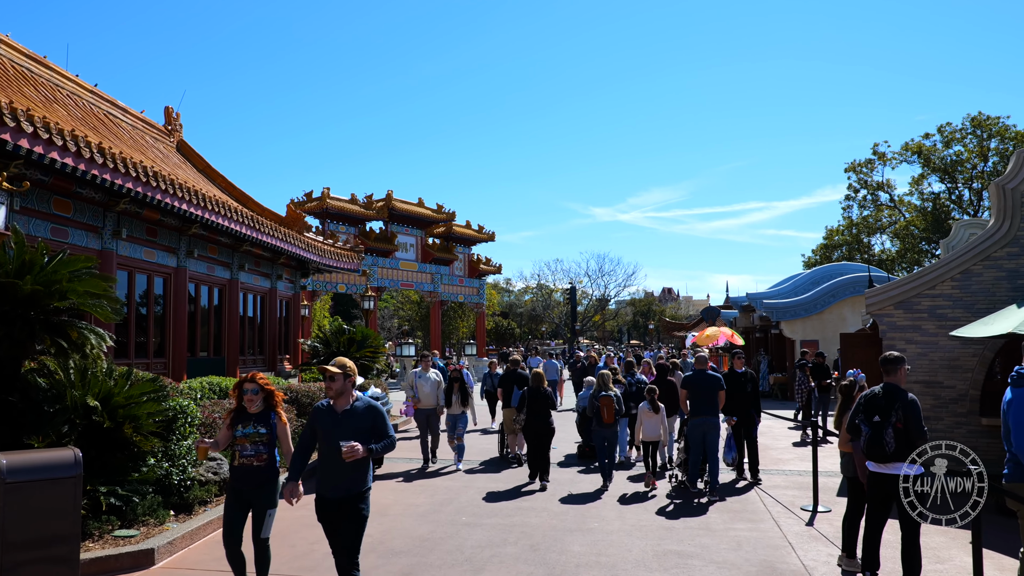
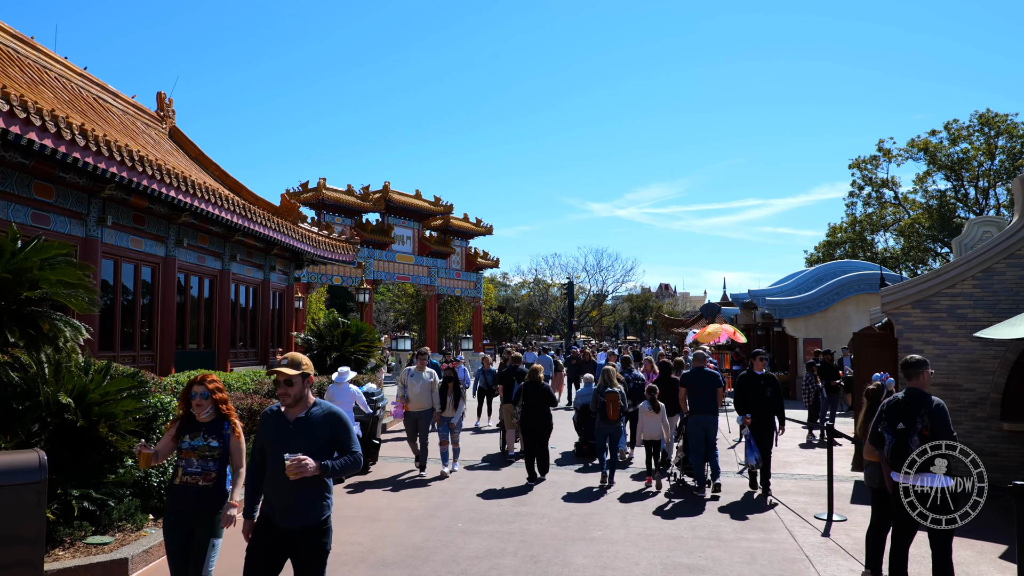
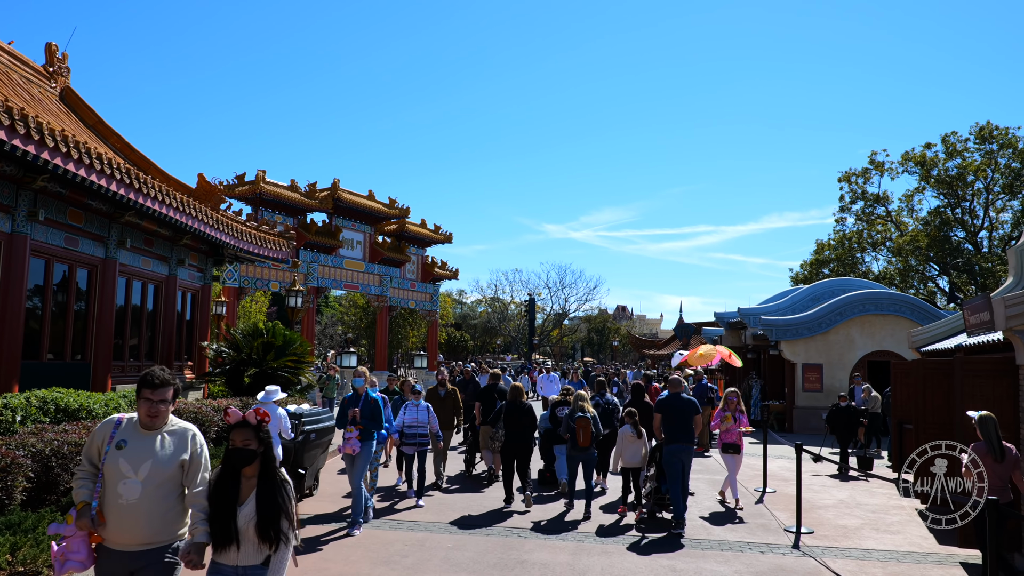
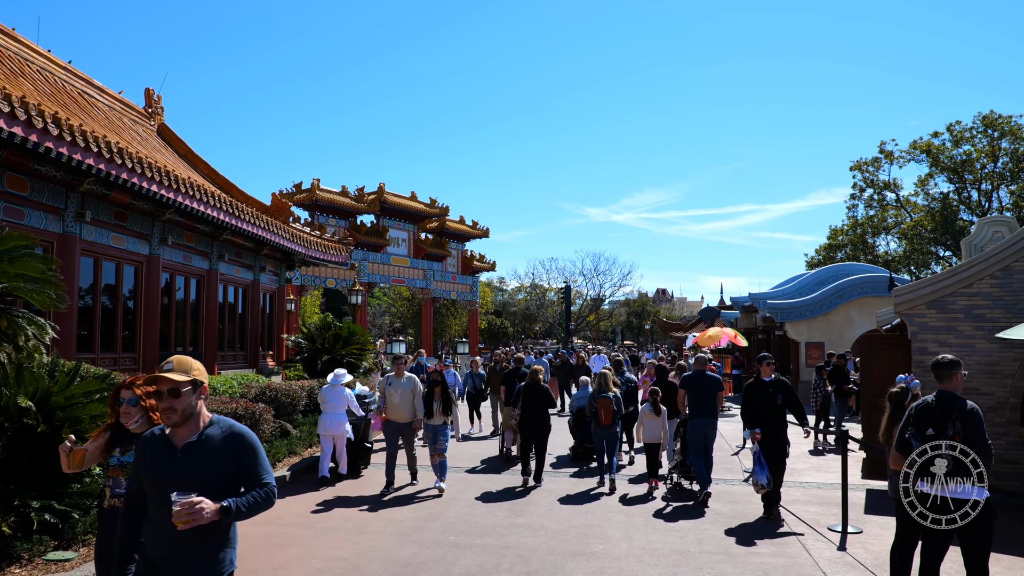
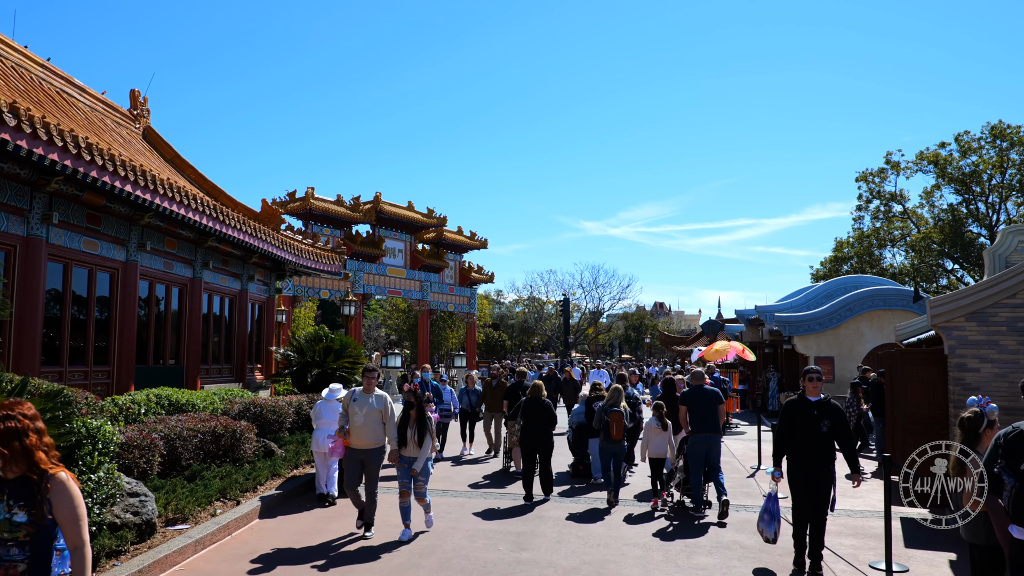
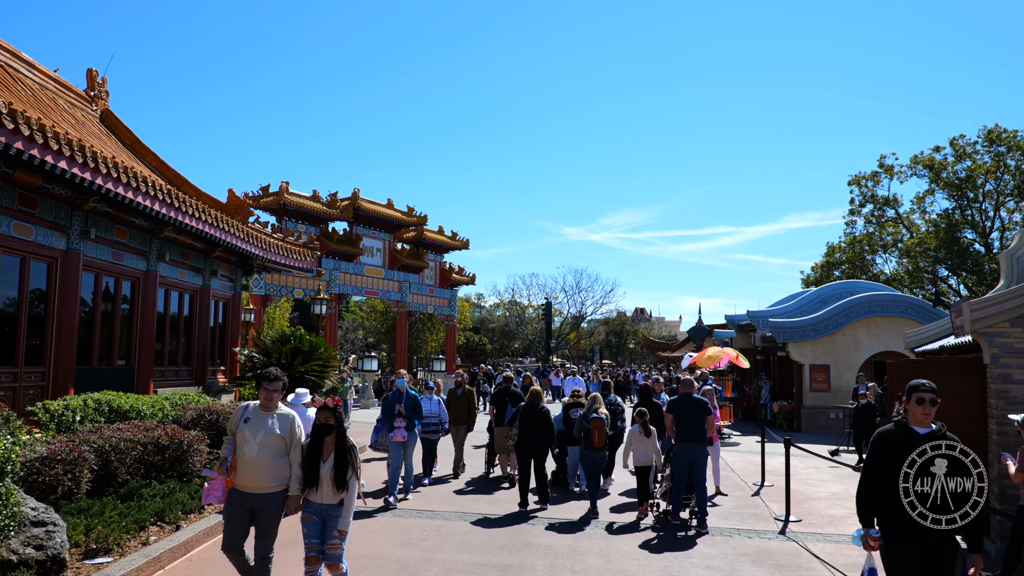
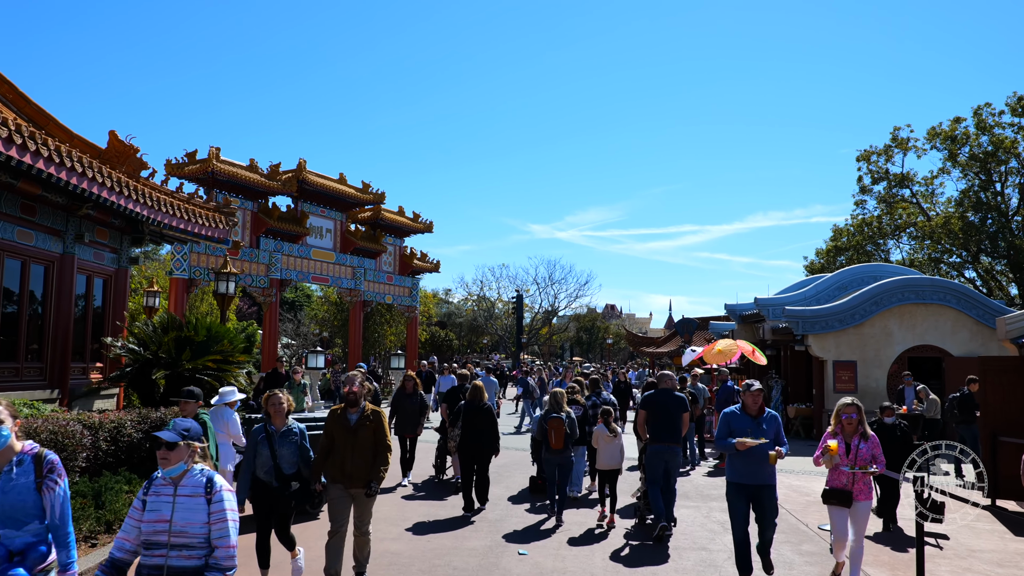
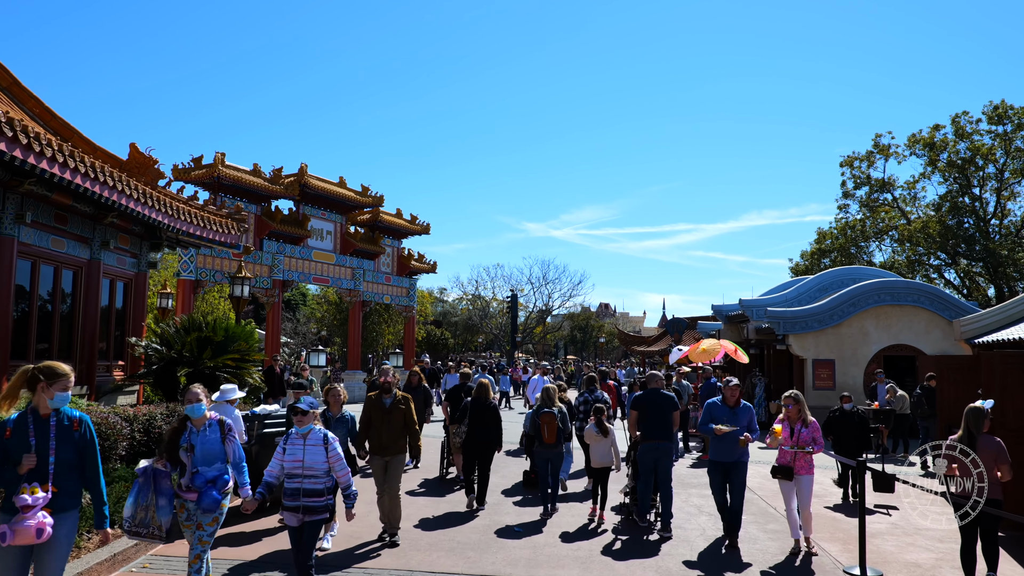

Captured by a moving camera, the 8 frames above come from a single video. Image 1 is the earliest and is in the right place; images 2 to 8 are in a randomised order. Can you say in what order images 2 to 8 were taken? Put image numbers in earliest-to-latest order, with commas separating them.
2, 4, 5, 6, 3, 8, 7
